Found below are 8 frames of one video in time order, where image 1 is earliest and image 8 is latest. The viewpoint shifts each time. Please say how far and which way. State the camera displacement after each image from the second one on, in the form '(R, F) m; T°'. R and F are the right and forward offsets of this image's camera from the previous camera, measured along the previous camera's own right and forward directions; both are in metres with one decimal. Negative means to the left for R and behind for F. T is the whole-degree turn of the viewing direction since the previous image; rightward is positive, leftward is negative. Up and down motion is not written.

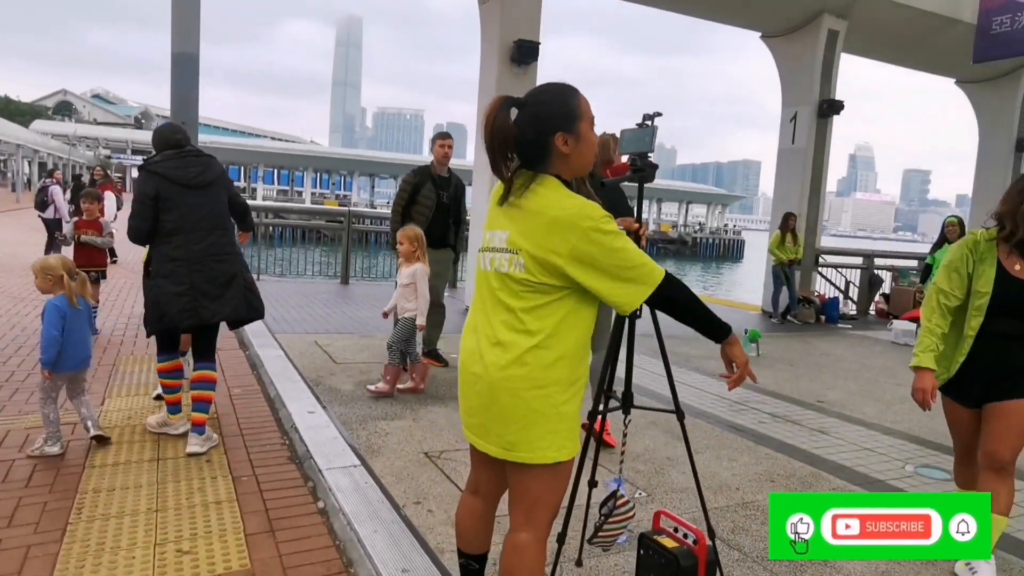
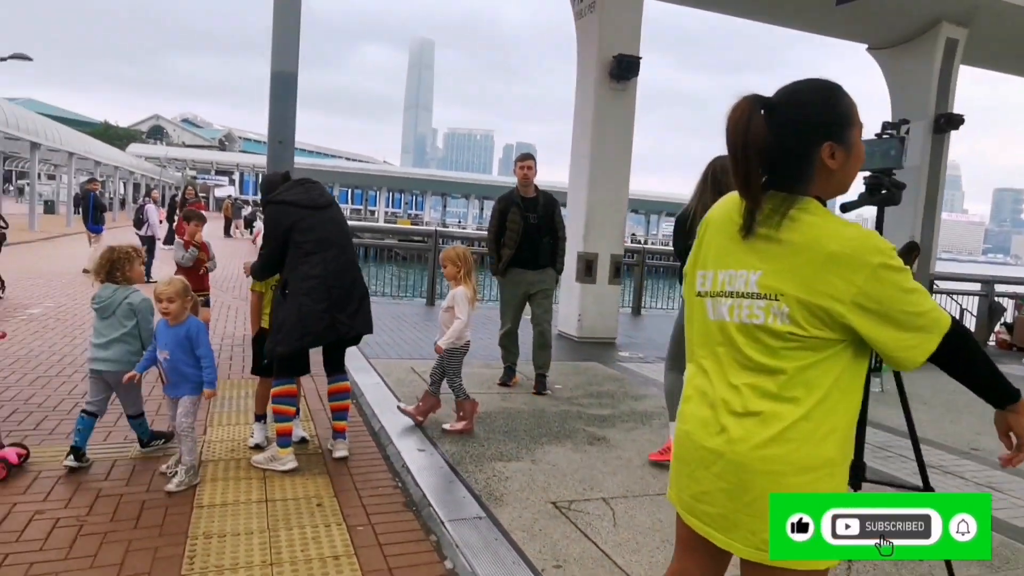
(-0.4, +0.4) m; -5°
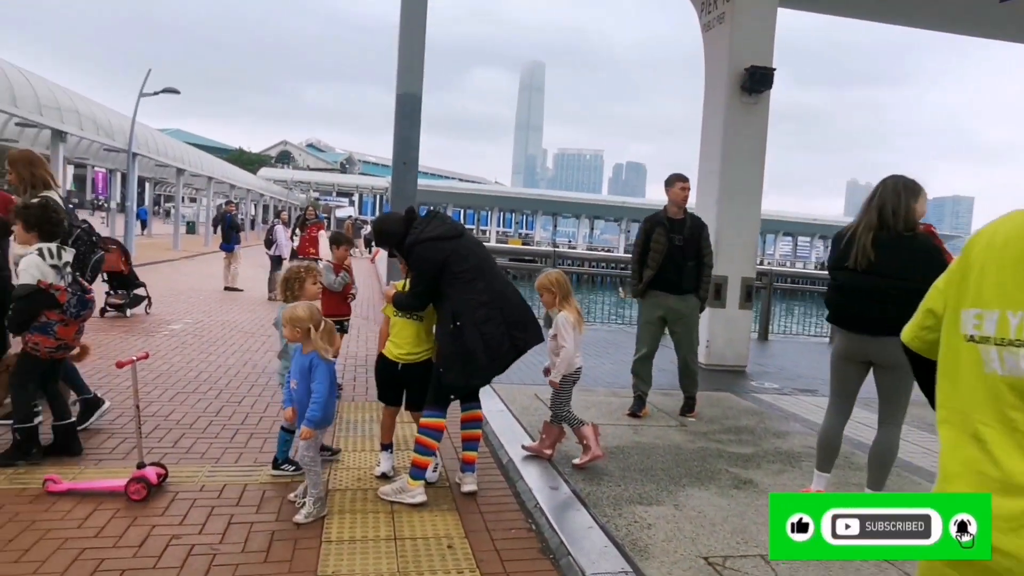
(-0.2, +0.3) m; -8°
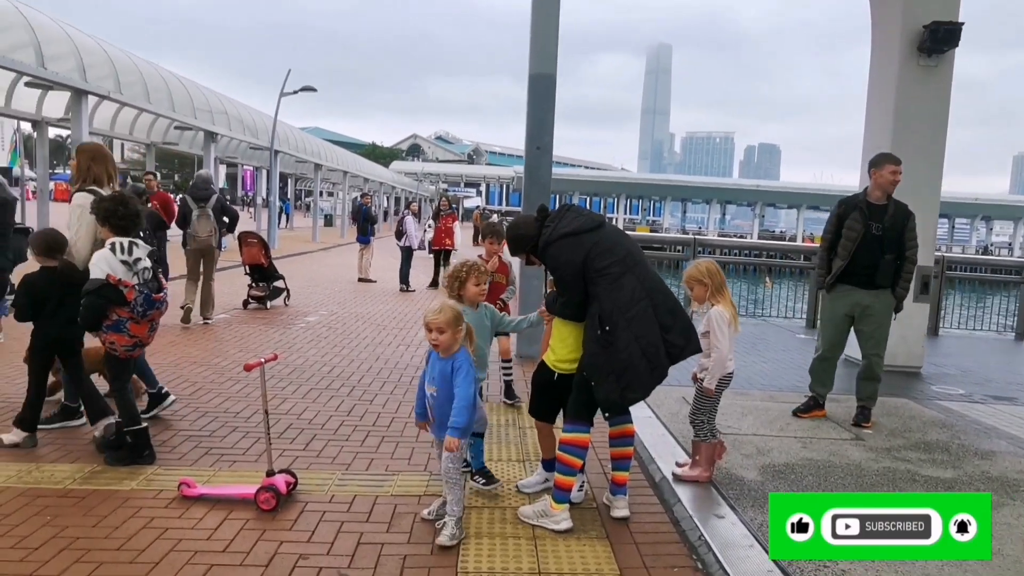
(-0.2, +0.5) m; -10°
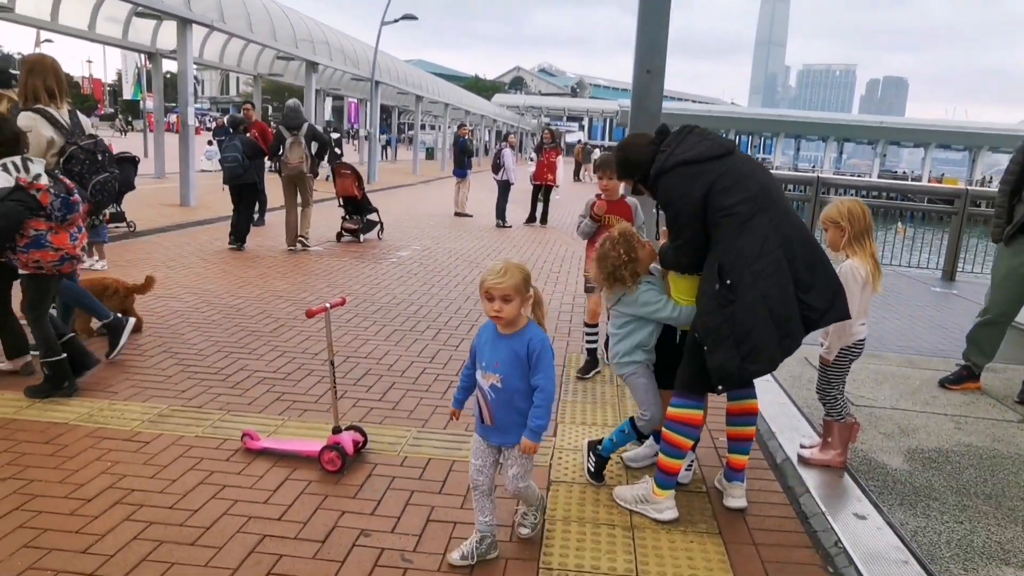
(0.0, +0.6) m; -7°
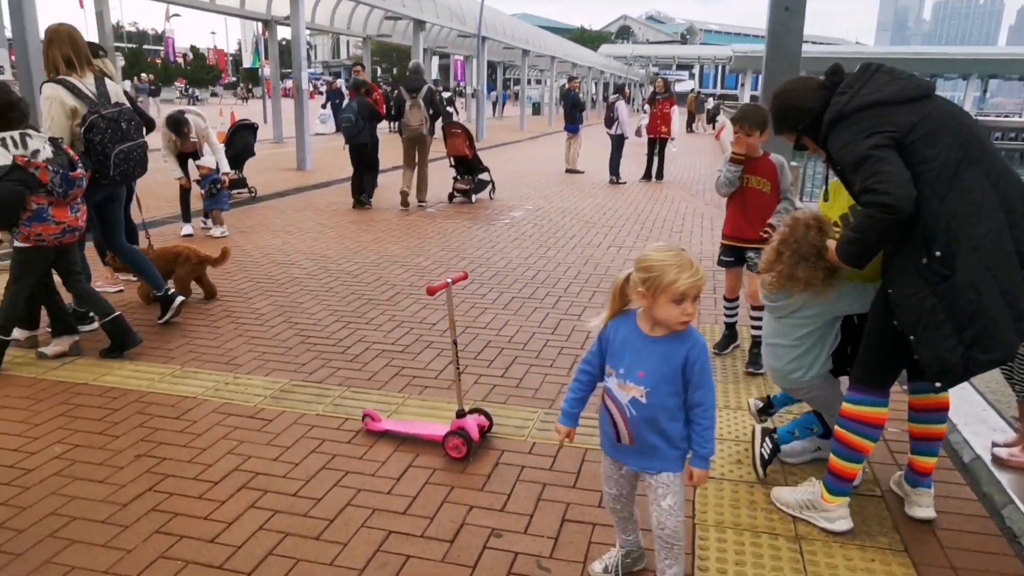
(-0.1, +0.3) m; -8°
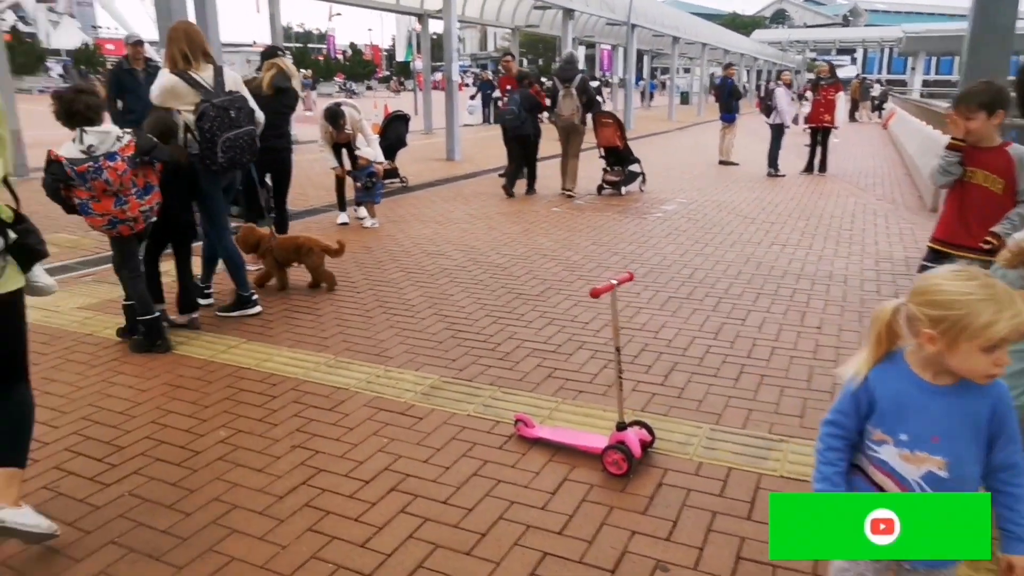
(-0.1, +0.2) m; -10°
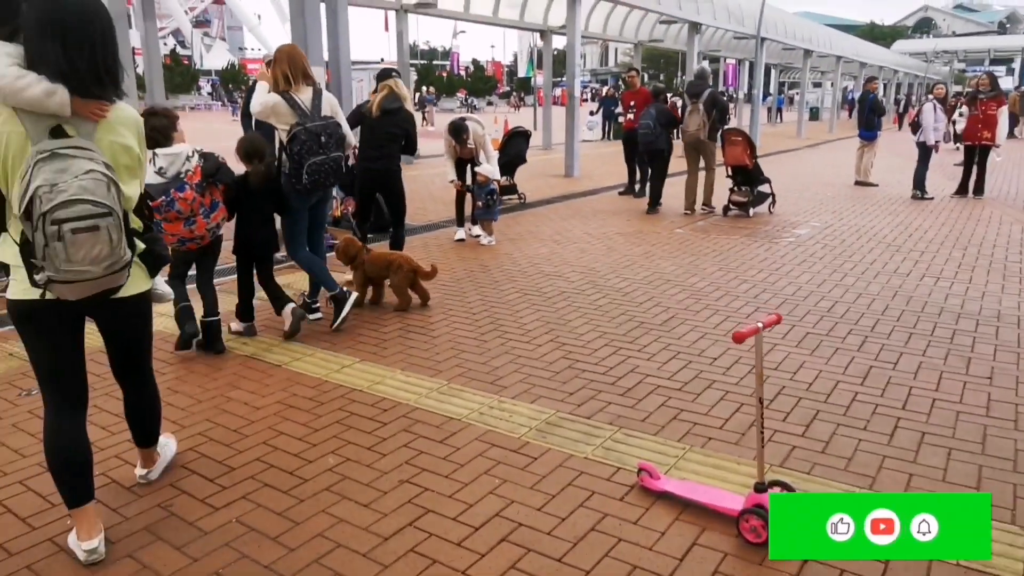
(-0.1, +0.2) m; -9°
